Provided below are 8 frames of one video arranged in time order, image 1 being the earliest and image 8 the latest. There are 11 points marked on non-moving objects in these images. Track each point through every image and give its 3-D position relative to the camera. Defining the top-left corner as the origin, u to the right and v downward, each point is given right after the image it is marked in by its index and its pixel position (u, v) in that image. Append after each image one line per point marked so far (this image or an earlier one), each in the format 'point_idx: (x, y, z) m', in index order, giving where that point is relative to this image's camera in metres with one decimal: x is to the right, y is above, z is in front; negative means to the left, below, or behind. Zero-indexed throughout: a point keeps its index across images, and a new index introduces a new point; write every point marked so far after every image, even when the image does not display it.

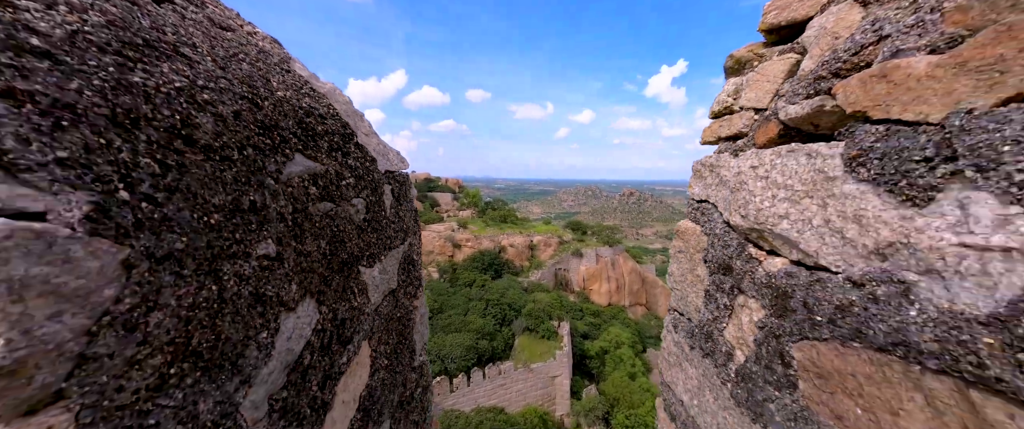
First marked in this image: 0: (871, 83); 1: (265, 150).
0: (+0.4, +0.1, +0.3) m
1: (-0.3, +0.1, +0.4) m
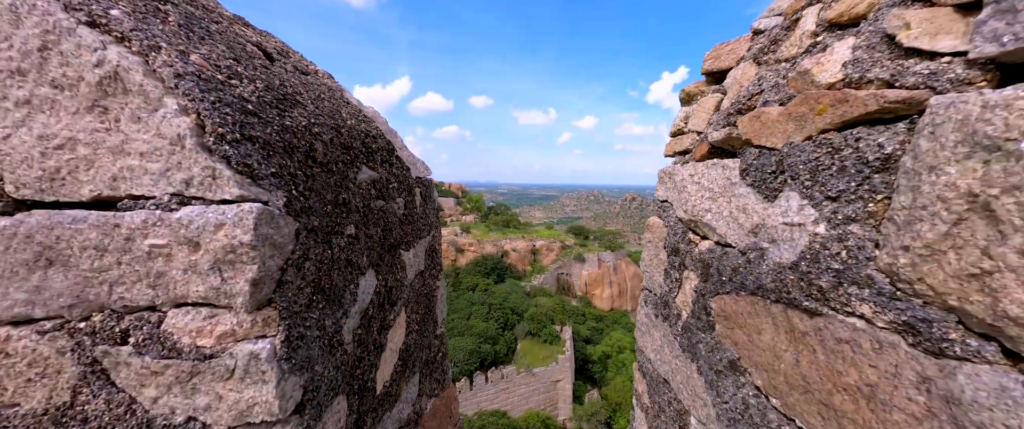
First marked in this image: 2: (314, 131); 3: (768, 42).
0: (+0.4, +0.1, +0.5) m
1: (-0.3, +0.1, +0.5) m
2: (-0.3, +0.1, +0.5) m
3: (+0.5, +0.3, +0.6) m
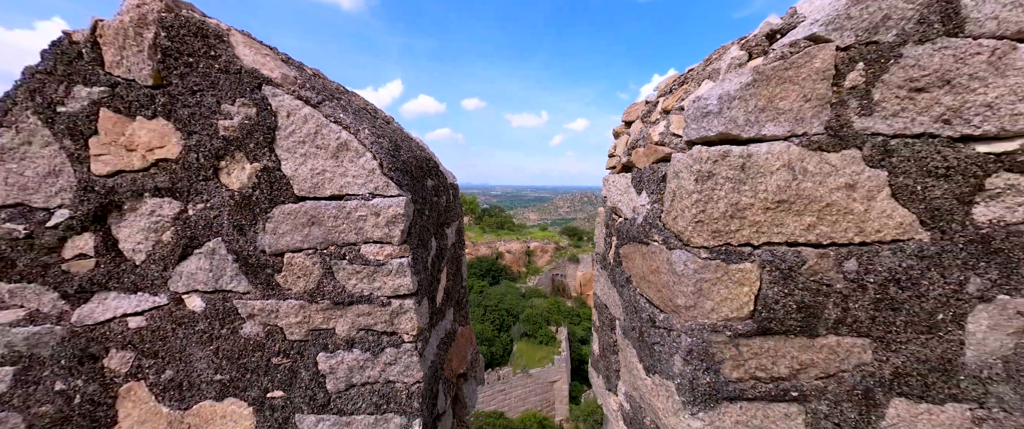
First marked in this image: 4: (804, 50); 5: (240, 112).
0: (+0.4, +0.2, +1.0) m
1: (-0.3, +0.1, +1.0) m
2: (-0.3, +0.2, +1.0) m
3: (+0.5, +0.4, +1.0) m
4: (+0.6, +0.3, +0.6) m
5: (-0.7, +0.3, +0.8) m
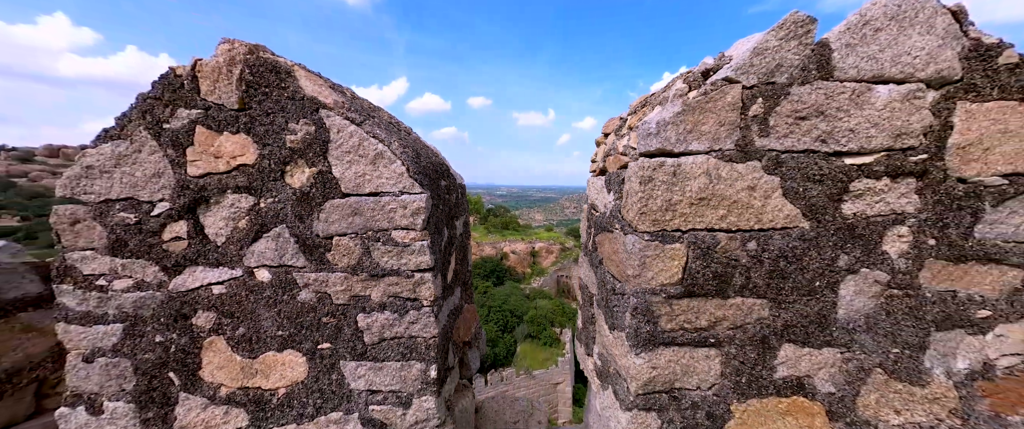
0: (+0.4, +0.2, +1.2) m
1: (-0.3, +0.2, +1.3) m
2: (-0.3, +0.2, +1.2) m
3: (+0.4, +0.4, +1.3) m
4: (+0.6, +0.4, +0.9) m
5: (-0.7, +0.3, +1.0) m
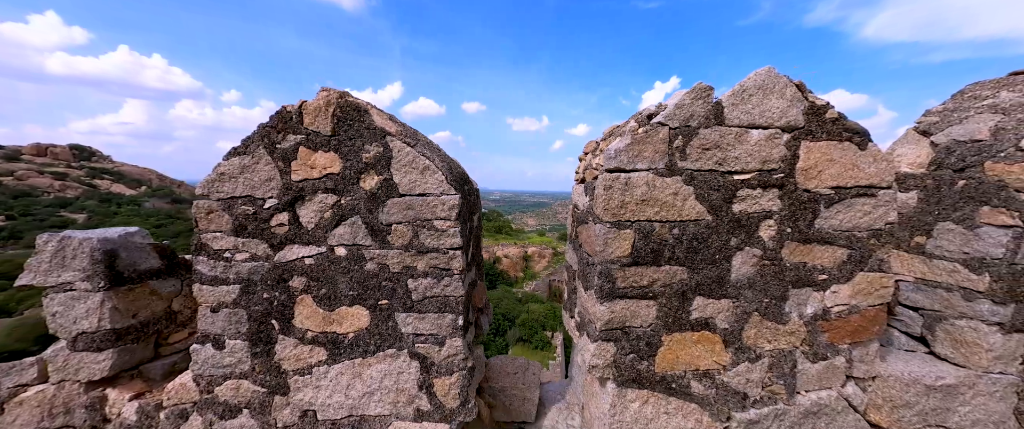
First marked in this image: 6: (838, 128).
0: (+0.4, +0.2, +1.7) m
1: (-0.3, +0.2, +1.7) m
2: (-0.3, +0.2, +1.7) m
3: (+0.5, +0.4, +1.8) m
4: (+0.6, +0.4, +1.4) m
5: (-0.6, +0.3, +1.5) m
6: (+1.4, +0.4, +1.4) m
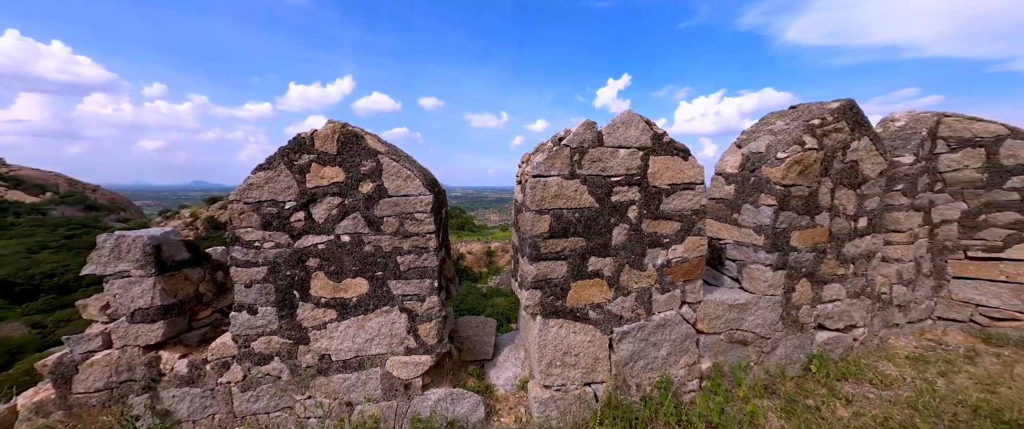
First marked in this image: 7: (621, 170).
0: (+0.1, +0.3, +2.4) m
1: (-0.6, +0.2, +2.4) m
2: (-0.6, +0.3, +2.3) m
3: (+0.1, +0.4, +2.5) m
4: (+0.3, +0.4, +2.1) m
5: (-0.9, +0.3, +2.1) m
6: (+1.1, +0.5, +2.2) m
7: (+0.7, +0.3, +2.2) m
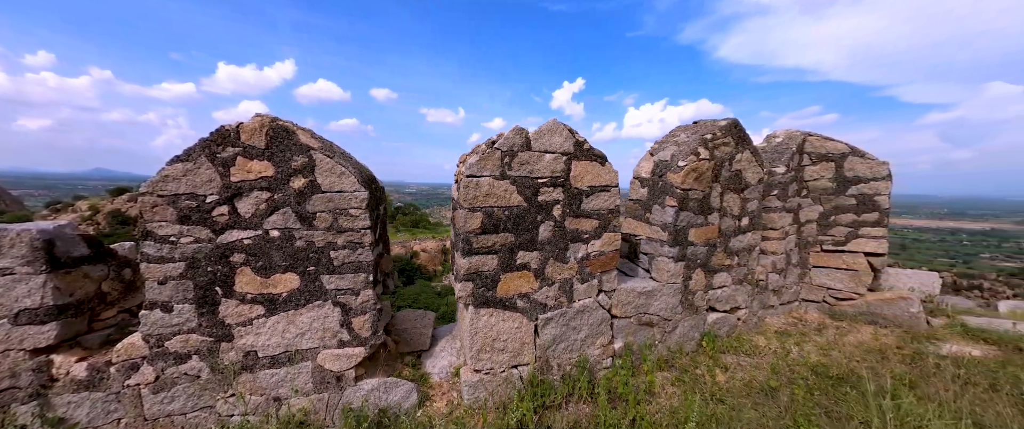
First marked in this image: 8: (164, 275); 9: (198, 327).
0: (-0.4, +0.3, +2.6) m
1: (-1.1, +0.2, +2.4) m
2: (-1.1, +0.3, +2.4) m
3: (-0.4, +0.5, +2.7) m
4: (-0.1, +0.5, +2.3) m
5: (-1.4, +0.4, +2.1) m
6: (+0.6, +0.5, +2.5) m
7: (+0.3, +0.3, +2.4) m
8: (-2.1, -0.4, +1.9) m
9: (-2.0, -0.7, +2.0) m
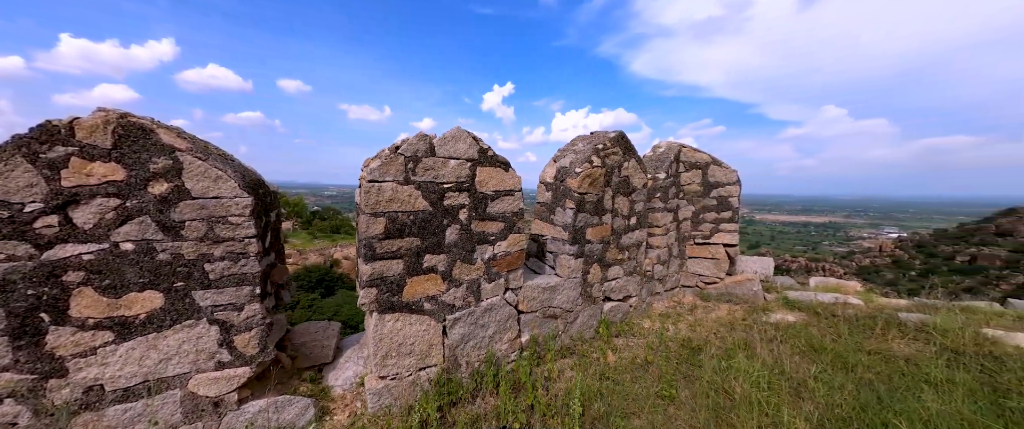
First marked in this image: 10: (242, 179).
0: (-1.2, +0.3, +2.5) m
1: (-1.8, +0.2, +2.2) m
2: (-1.8, +0.2, +2.2) m
3: (-1.2, +0.4, +2.6) m
4: (-0.8, +0.4, +2.3) m
5: (-2.0, +0.3, +1.9) m
6: (-0.1, +0.4, +2.6) m
7: (-0.5, +0.3, +2.5) m
8: (-2.7, -0.4, +1.5) m
9: (-2.6, -0.8, +1.6) m
10: (-1.8, +0.2, +2.1) m
